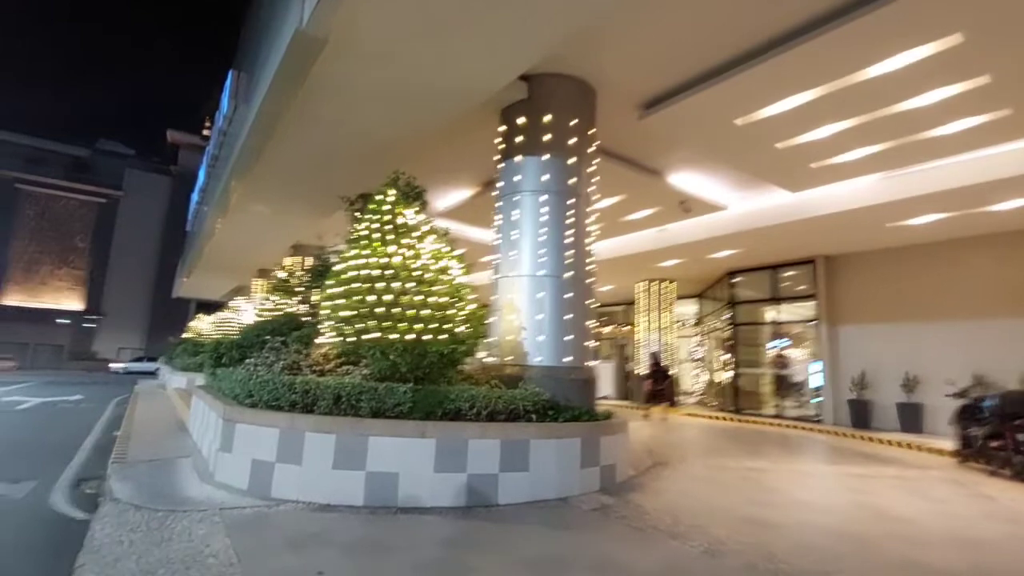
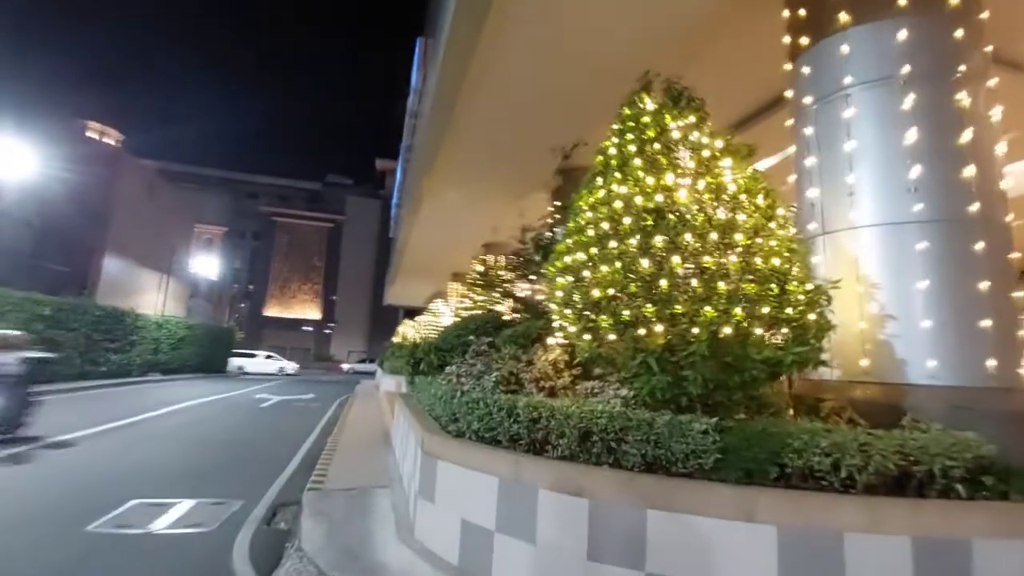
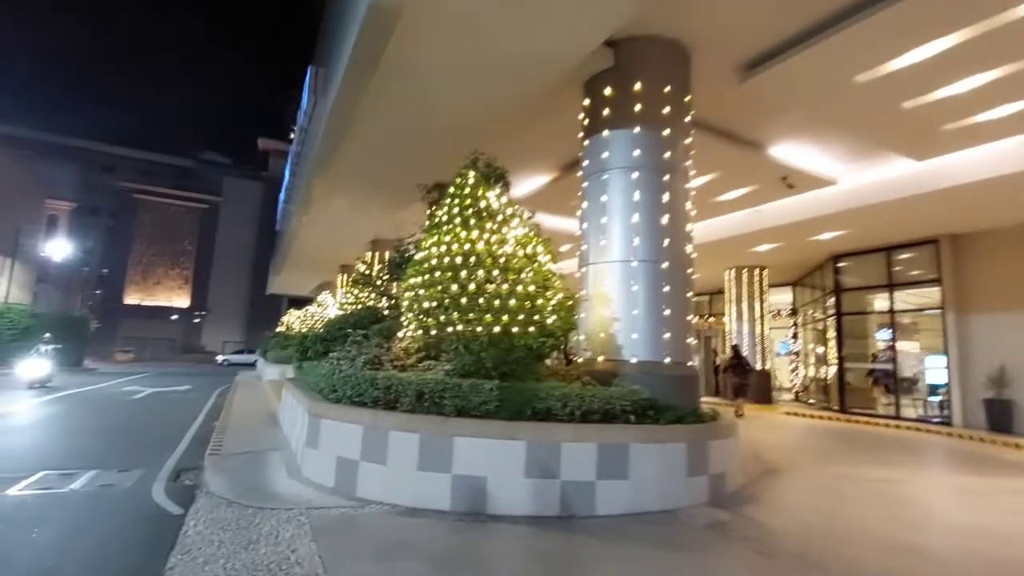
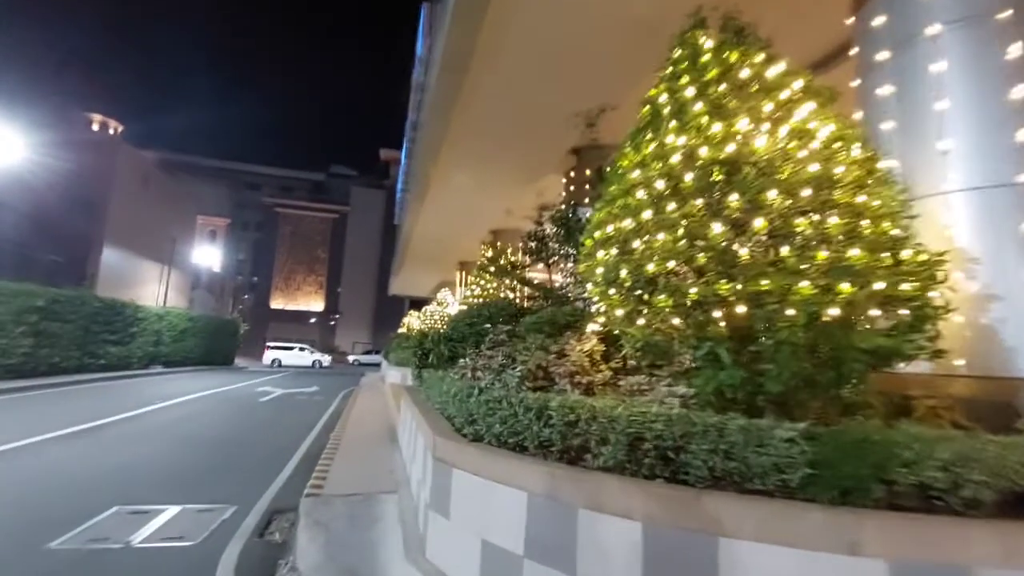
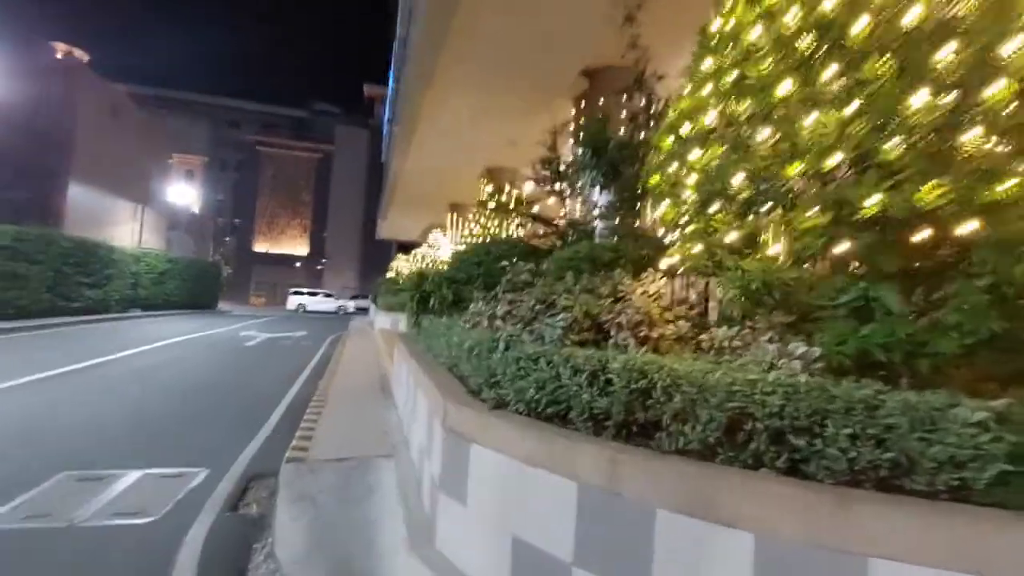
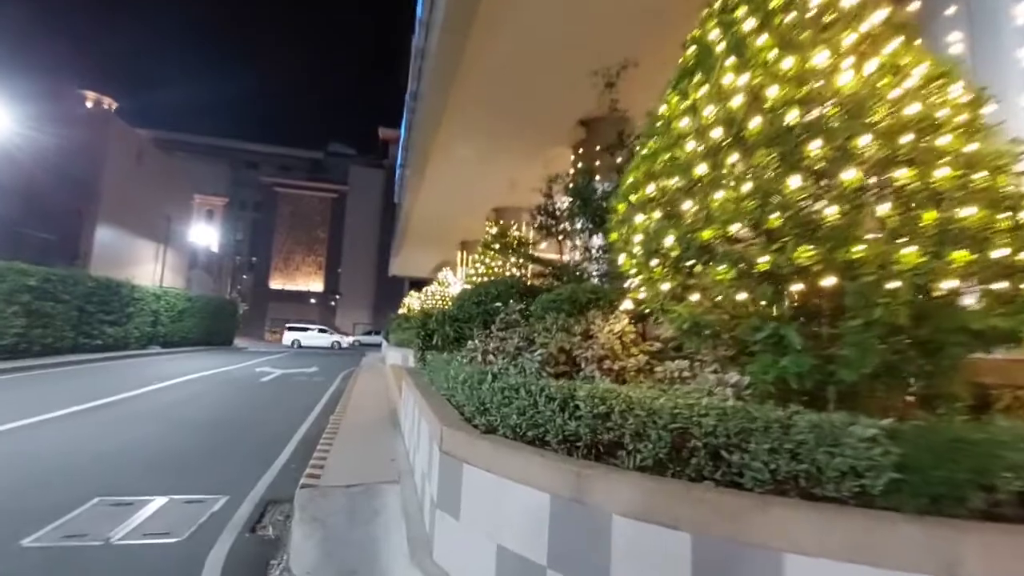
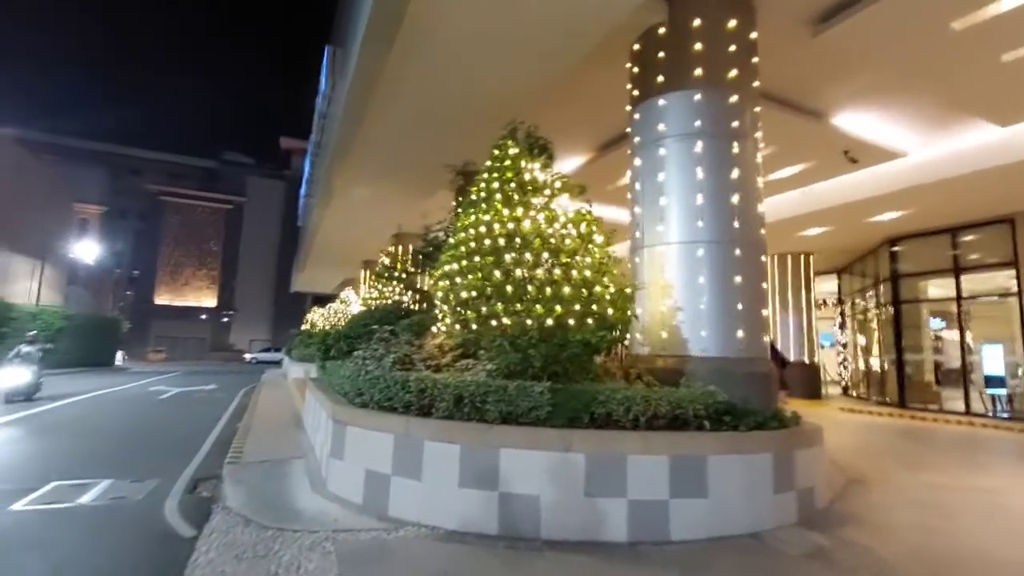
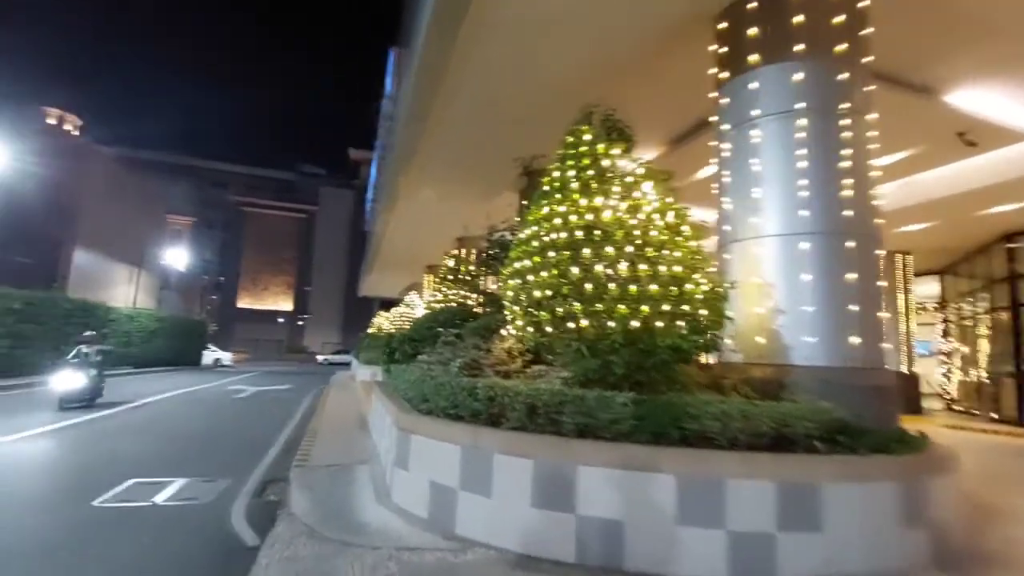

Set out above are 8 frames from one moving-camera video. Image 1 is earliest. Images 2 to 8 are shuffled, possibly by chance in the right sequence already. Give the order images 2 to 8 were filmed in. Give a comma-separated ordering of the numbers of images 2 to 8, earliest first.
3, 7, 8, 2, 4, 6, 5
